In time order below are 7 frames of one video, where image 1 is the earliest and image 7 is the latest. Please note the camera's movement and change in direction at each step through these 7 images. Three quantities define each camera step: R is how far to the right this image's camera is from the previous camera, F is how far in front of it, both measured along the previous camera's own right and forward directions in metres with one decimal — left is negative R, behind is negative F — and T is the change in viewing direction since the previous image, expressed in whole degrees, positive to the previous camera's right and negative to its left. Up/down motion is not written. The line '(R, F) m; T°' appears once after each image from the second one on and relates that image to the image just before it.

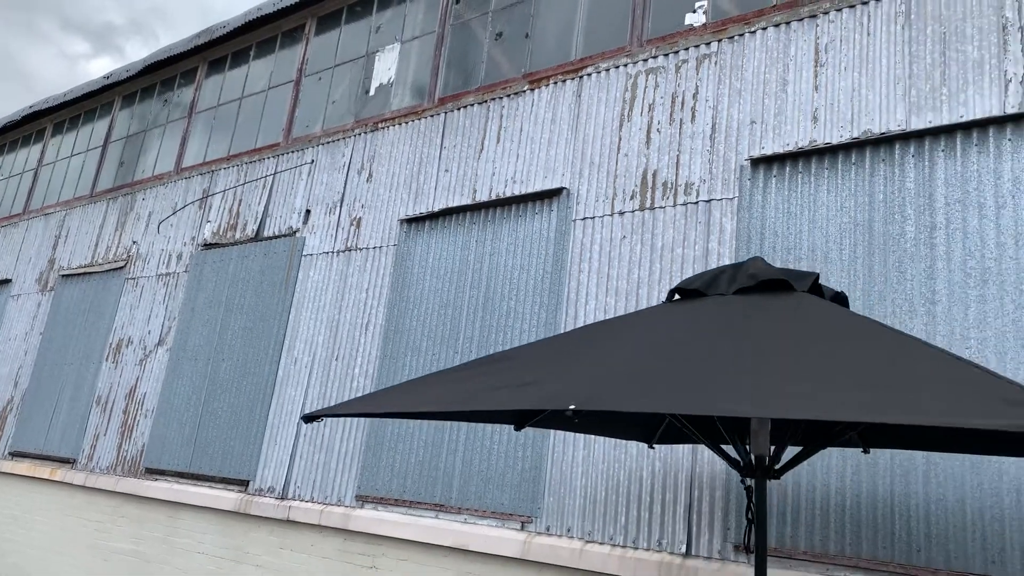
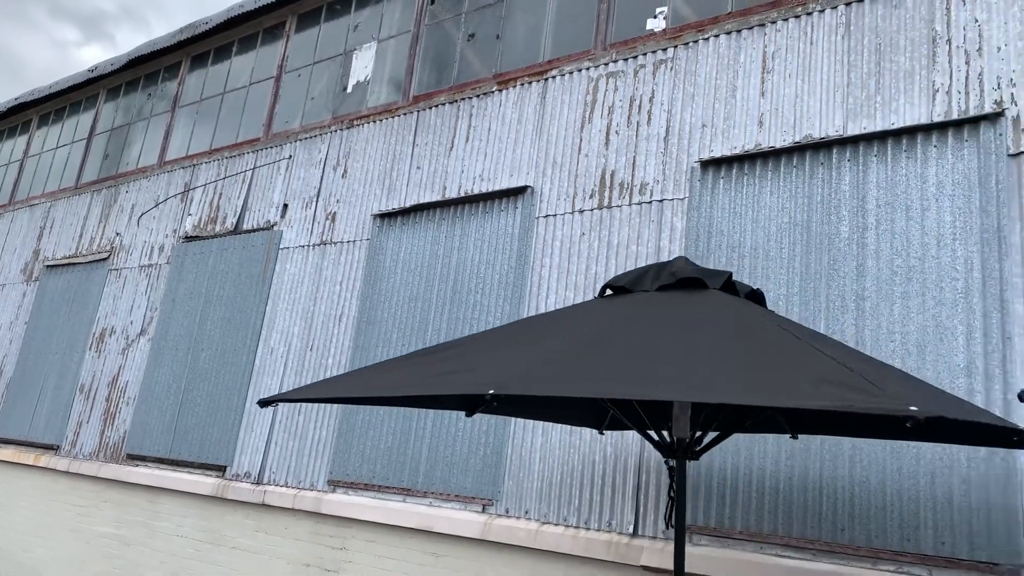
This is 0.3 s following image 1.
(+0.2, -0.3) m; +1°
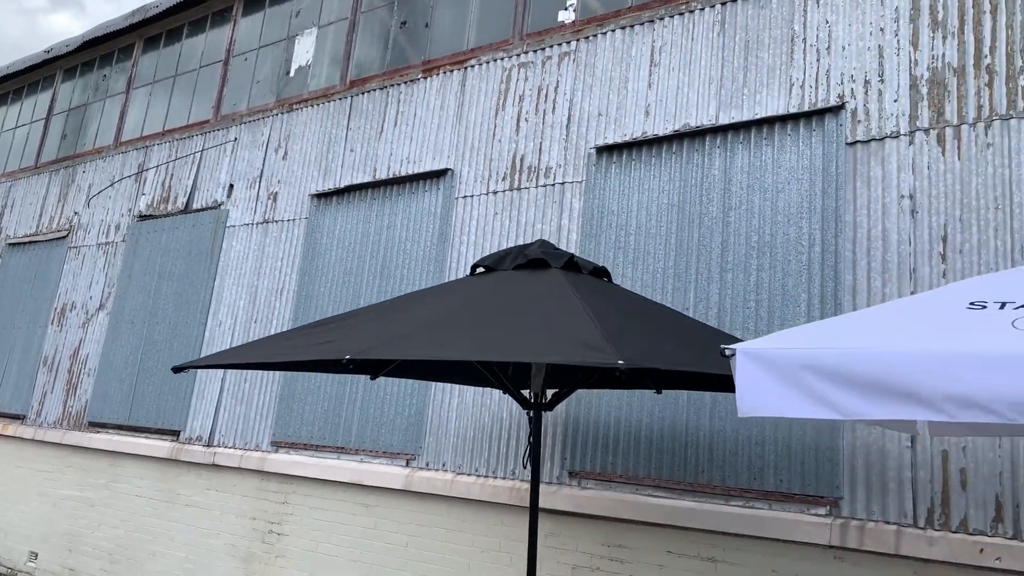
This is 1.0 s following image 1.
(+0.5, -0.6) m; +1°
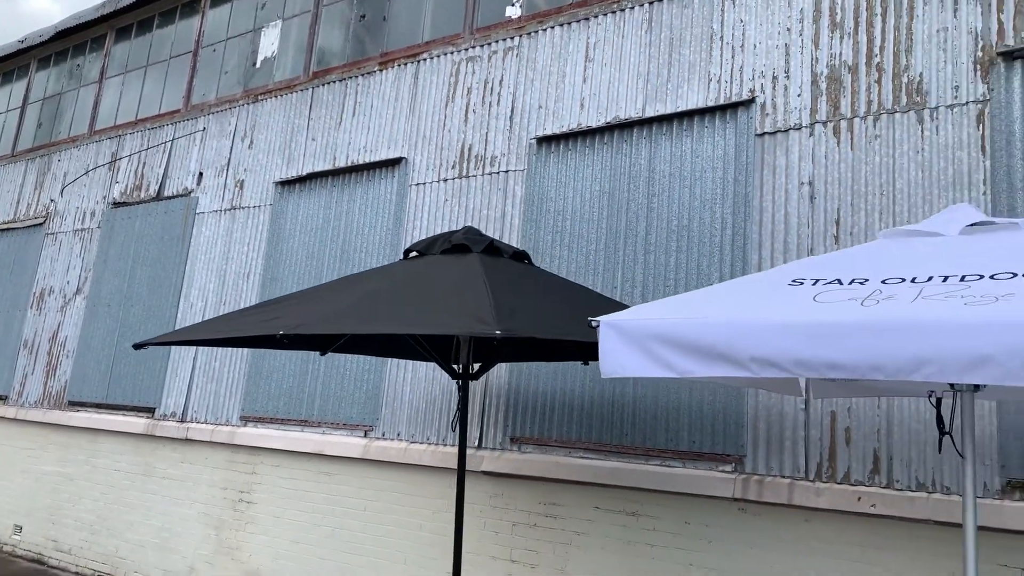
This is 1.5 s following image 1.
(+0.3, -0.4) m; +1°
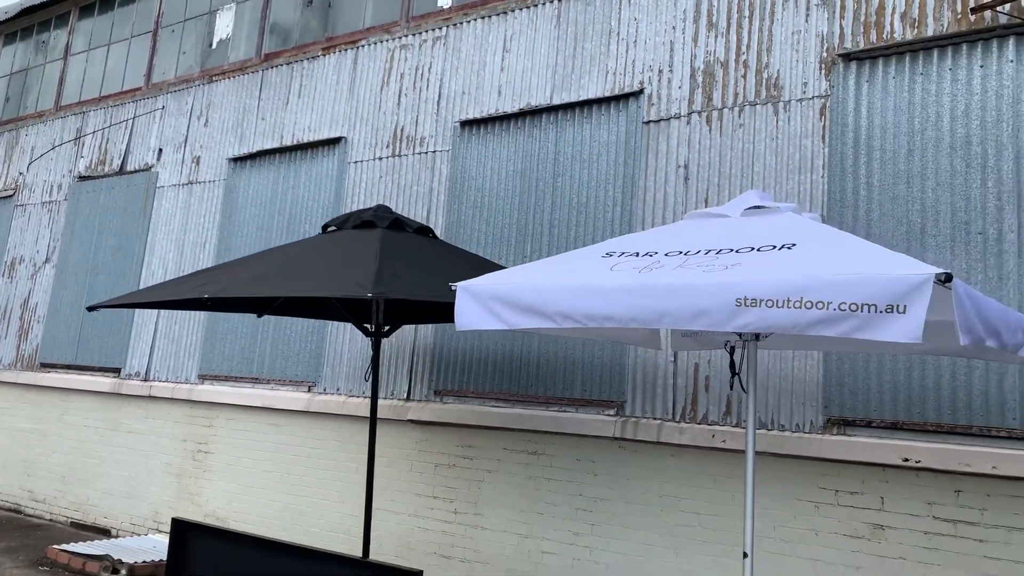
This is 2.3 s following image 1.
(+0.5, -0.7) m; +1°
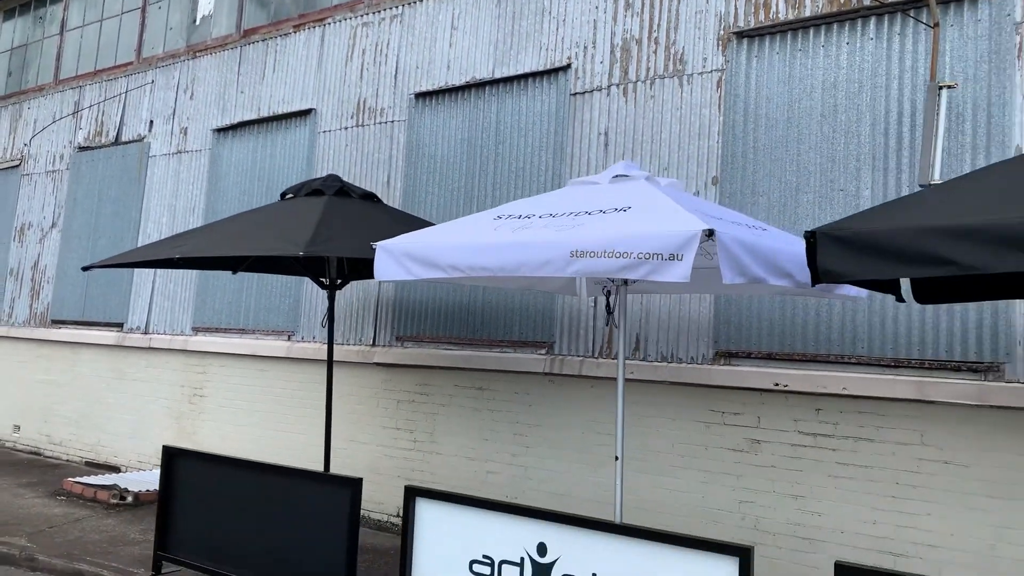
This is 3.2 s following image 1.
(+0.5, -0.8) m; -1°
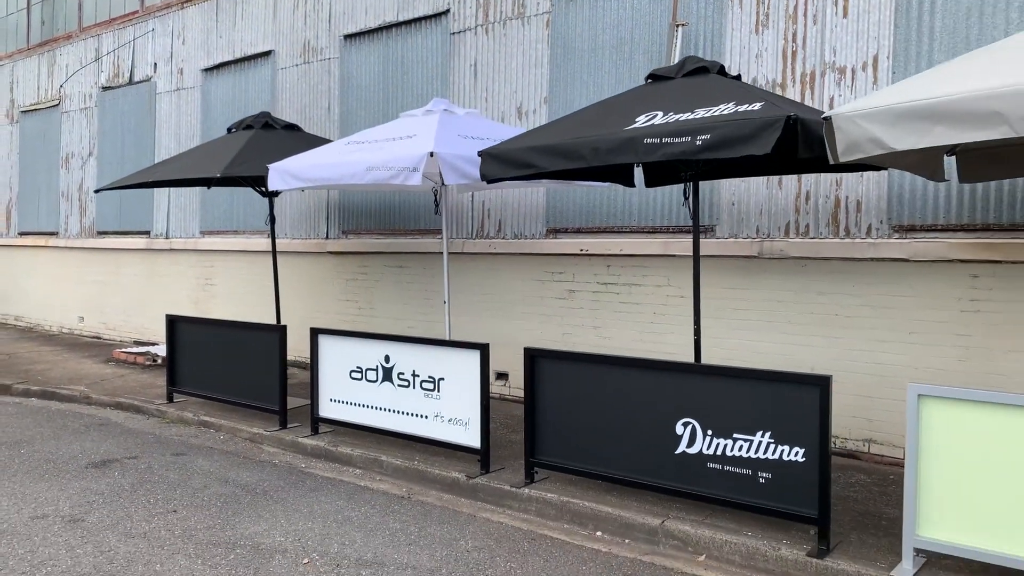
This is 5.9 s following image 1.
(+1.6, -2.1) m; -4°
